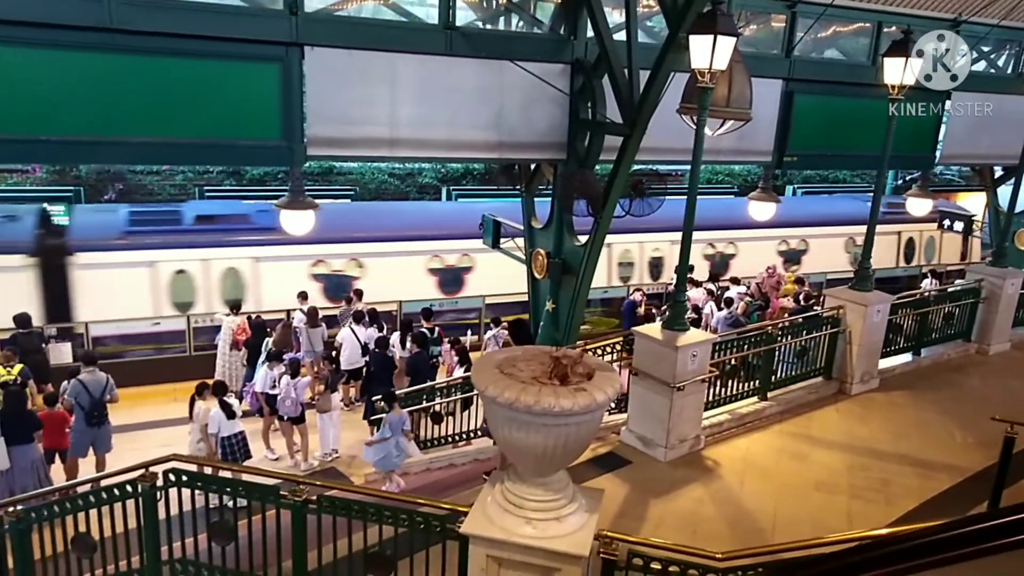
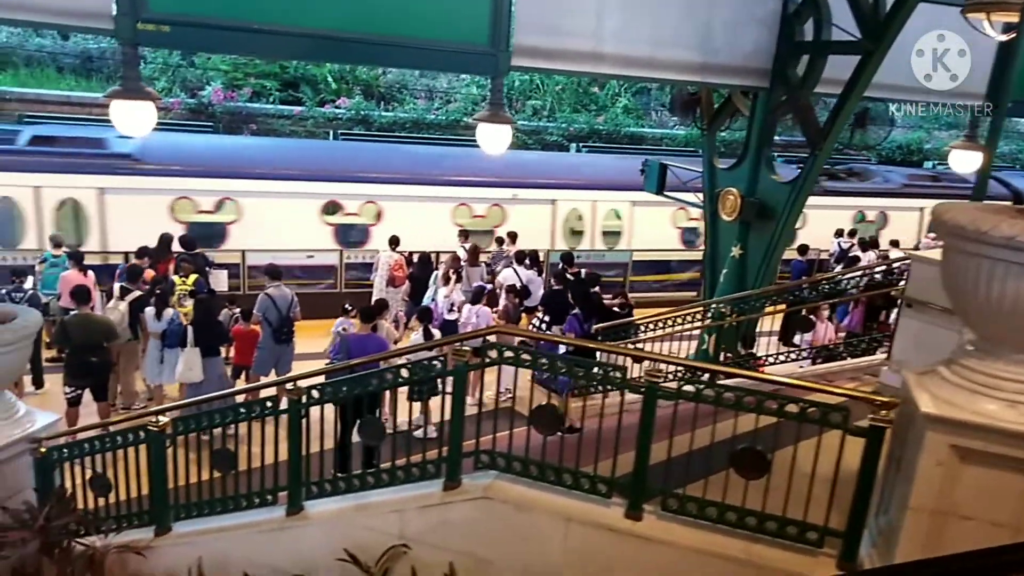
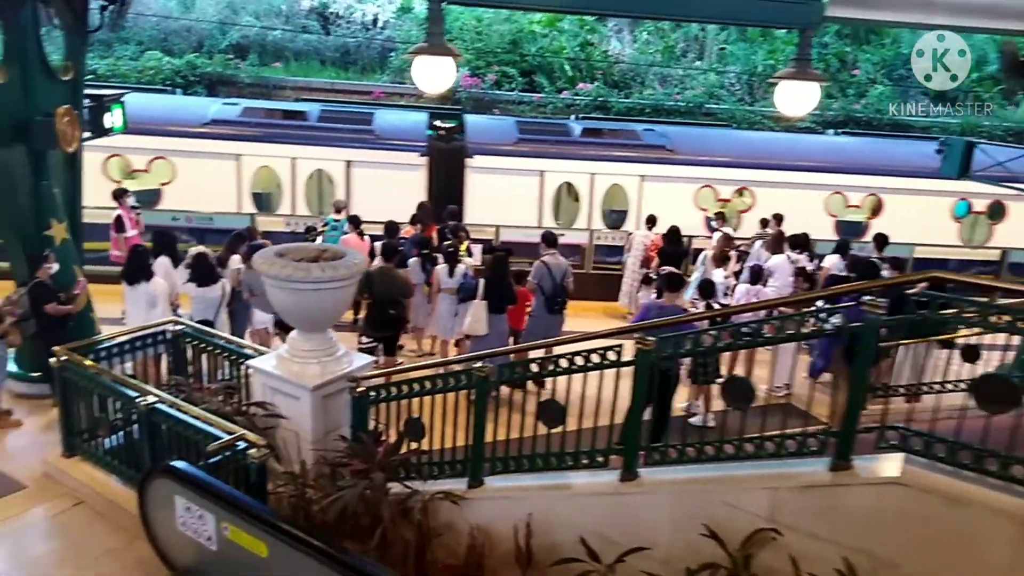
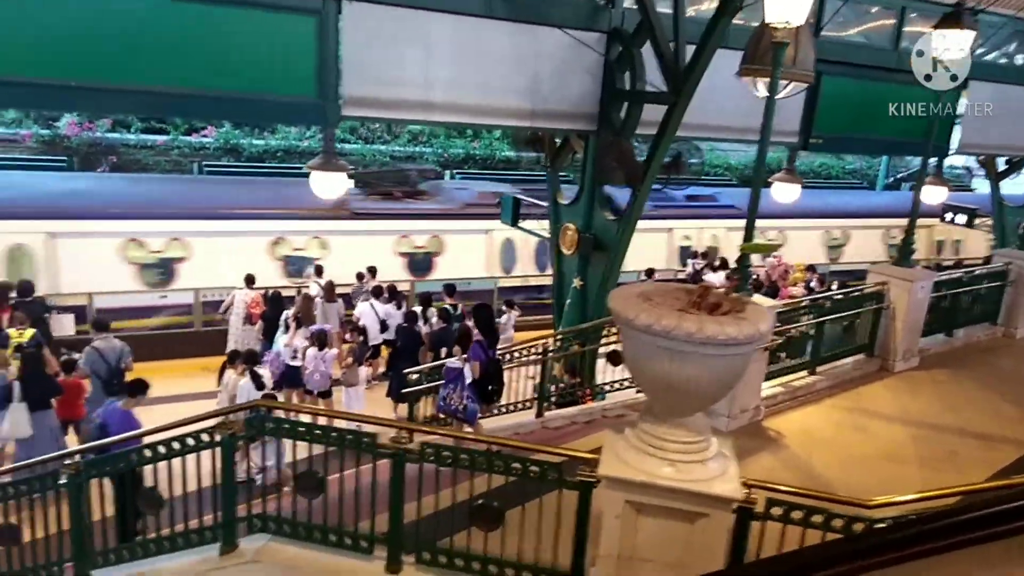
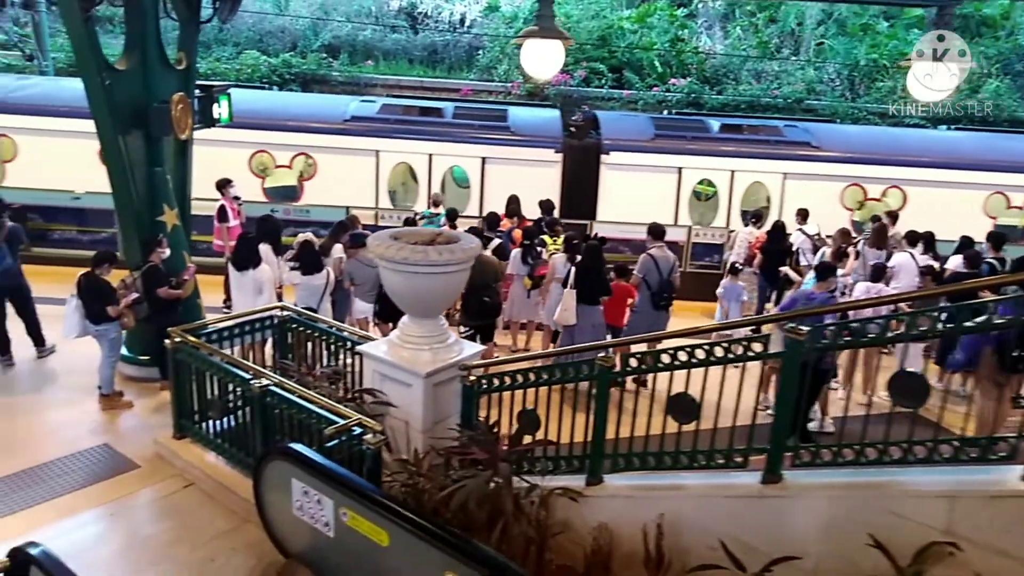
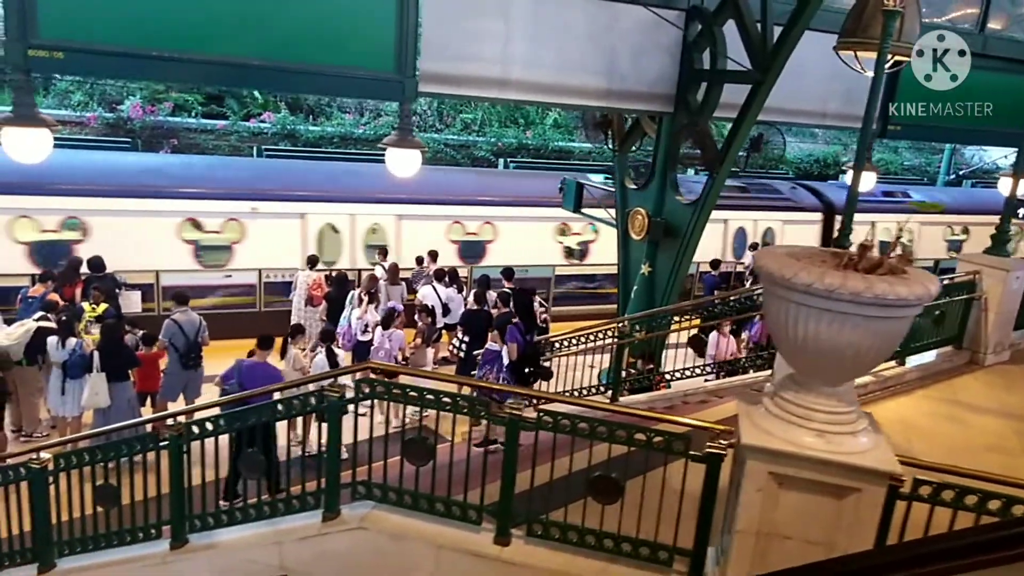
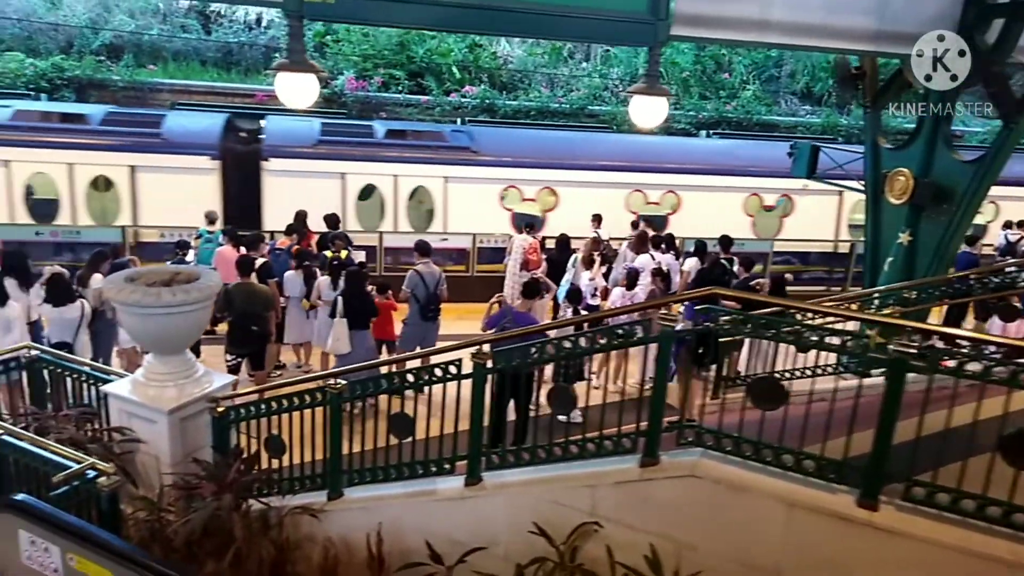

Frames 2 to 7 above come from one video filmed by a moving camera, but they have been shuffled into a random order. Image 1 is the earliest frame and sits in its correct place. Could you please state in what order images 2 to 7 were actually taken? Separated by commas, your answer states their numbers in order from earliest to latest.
4, 6, 2, 7, 3, 5
